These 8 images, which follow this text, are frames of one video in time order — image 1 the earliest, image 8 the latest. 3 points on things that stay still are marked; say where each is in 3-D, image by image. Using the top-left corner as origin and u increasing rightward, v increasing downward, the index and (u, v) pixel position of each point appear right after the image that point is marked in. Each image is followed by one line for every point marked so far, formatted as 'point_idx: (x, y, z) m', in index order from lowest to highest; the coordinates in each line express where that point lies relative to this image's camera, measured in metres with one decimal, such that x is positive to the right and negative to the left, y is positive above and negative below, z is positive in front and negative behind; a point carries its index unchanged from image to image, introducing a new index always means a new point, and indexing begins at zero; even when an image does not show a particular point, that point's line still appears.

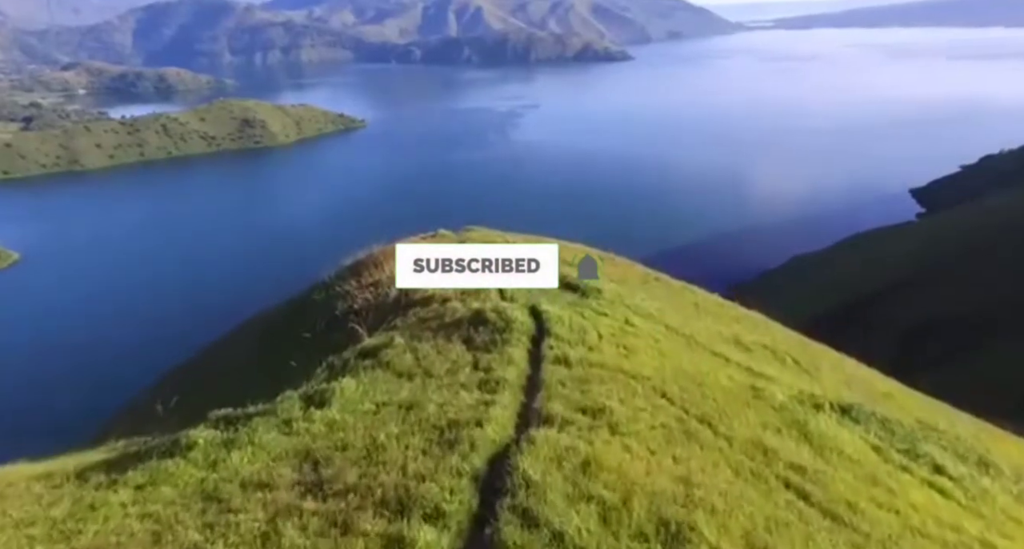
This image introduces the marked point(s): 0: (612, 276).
0: (+3.2, 0.0, +18.1) m
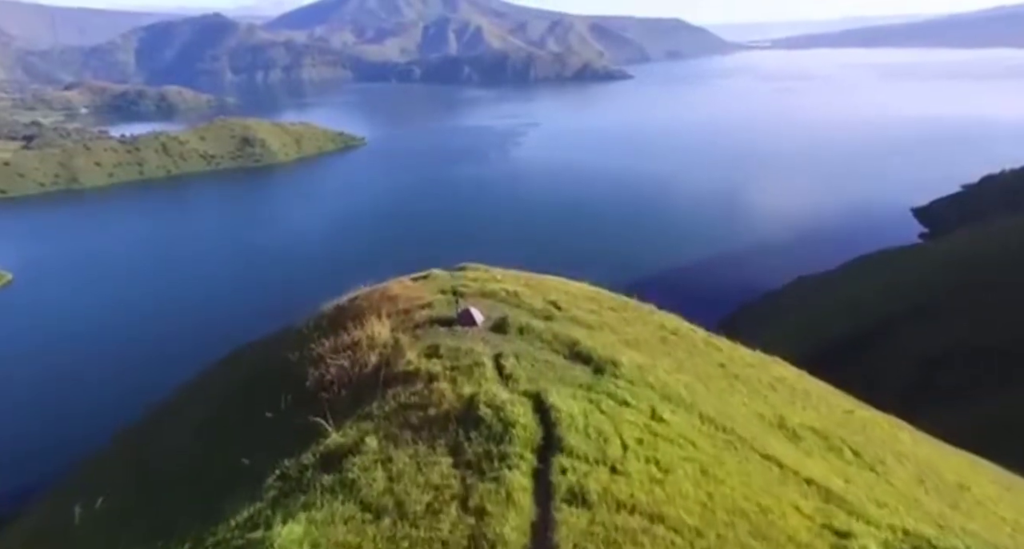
0: (+3.2, -1.6, +15.8) m
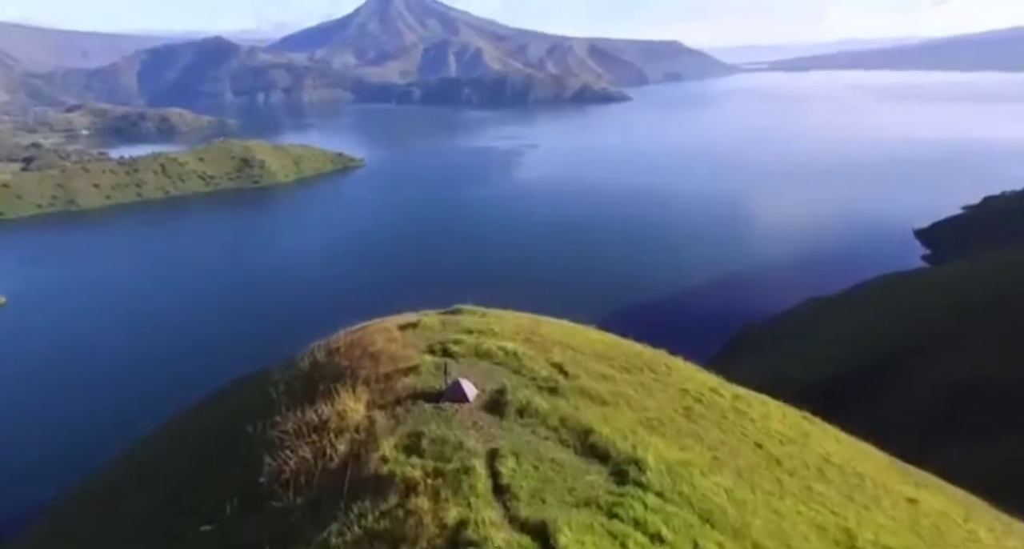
0: (+3.2, -3.1, +13.4) m
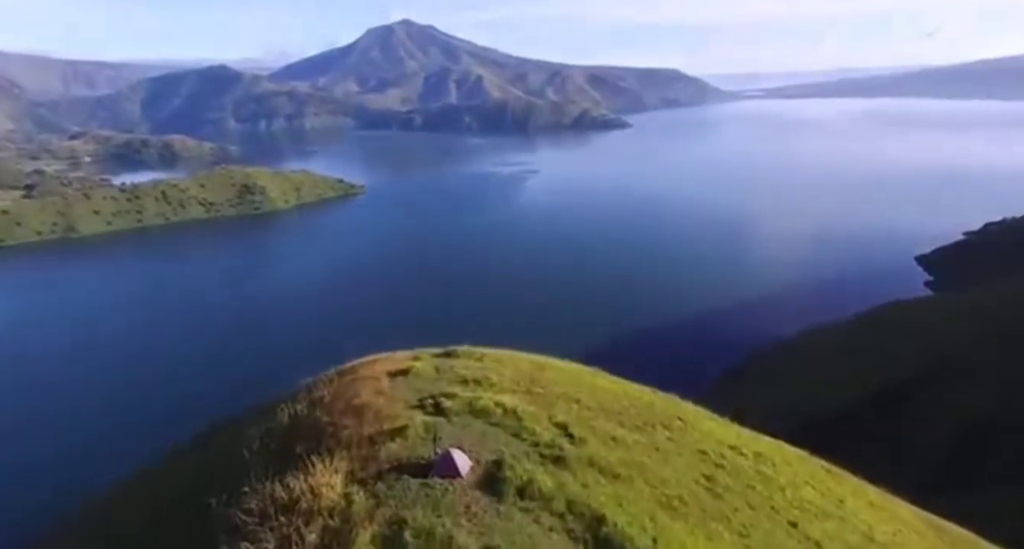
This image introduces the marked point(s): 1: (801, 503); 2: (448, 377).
0: (+3.2, -4.2, +11.7) m
1: (+6.5, -5.1, +12.8) m
2: (-2.0, -3.2, +17.9) m
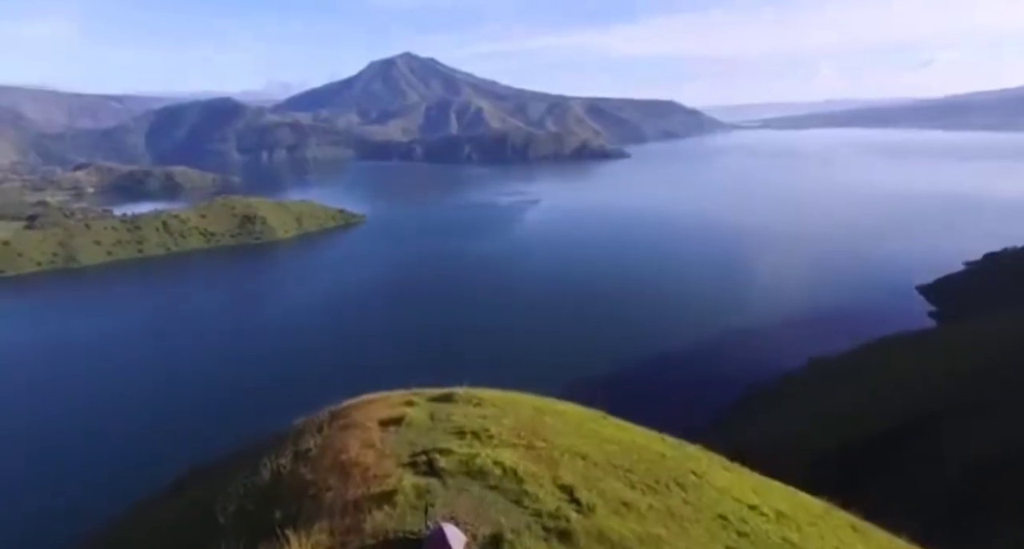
0: (+3.2, -5.1, +10.5) m
1: (+6.5, -6.1, +11.4) m
2: (-2.0, -4.5, +16.7) m
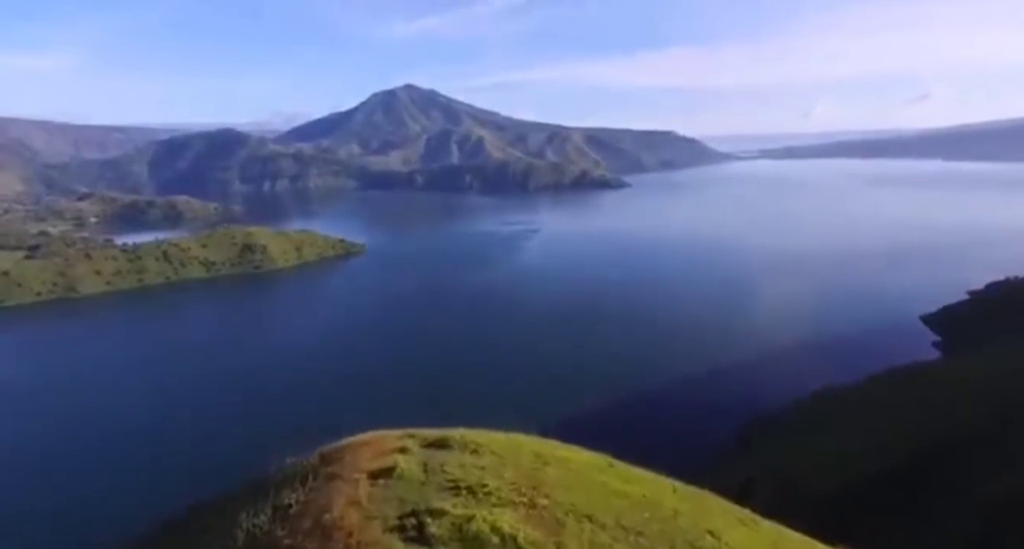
0: (+3.2, -5.9, +9.1) m
1: (+6.5, -6.9, +10.1) m
2: (-2.0, -5.6, +15.4) m
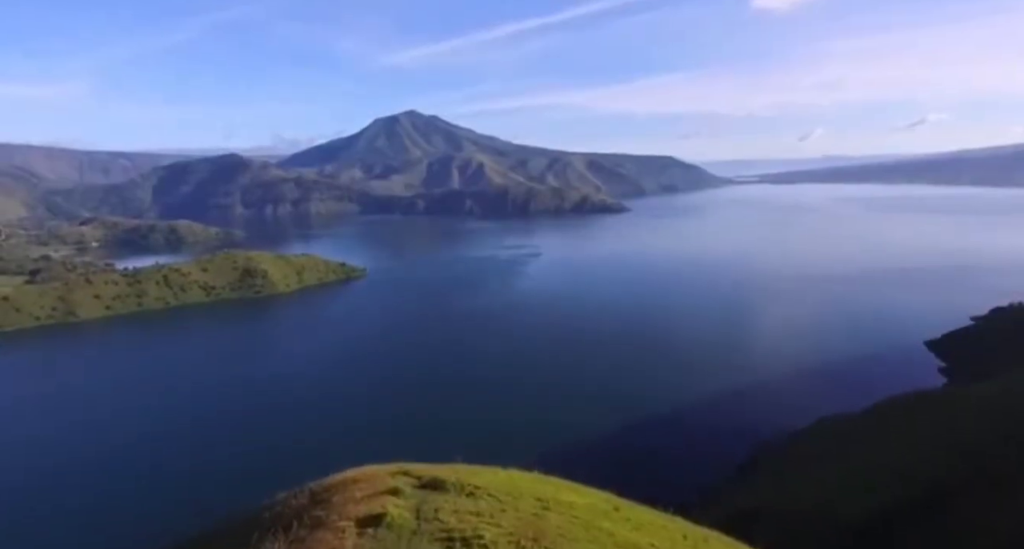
0: (+3.1, -6.6, +8.2) m
1: (+6.4, -7.6, +9.0) m
2: (-2.1, -6.5, +14.4) m
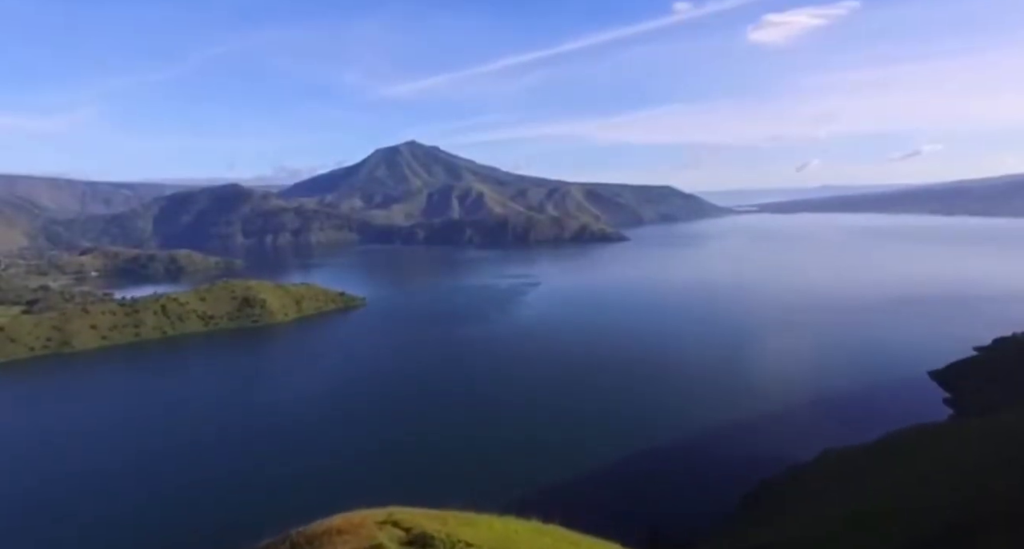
0: (+3.0, -7.2, +6.8) m
1: (+6.3, -8.3, +7.7) m
2: (-2.2, -7.5, +13.1) m
